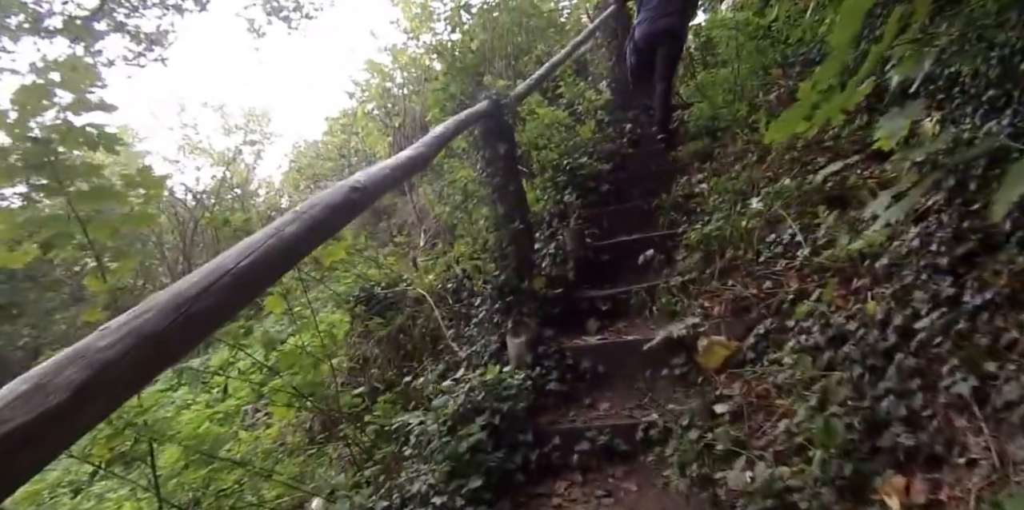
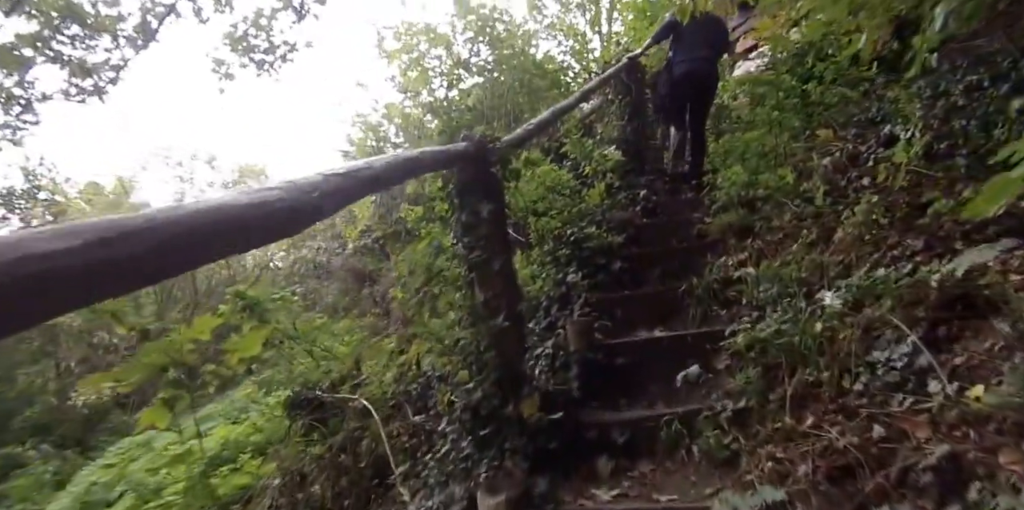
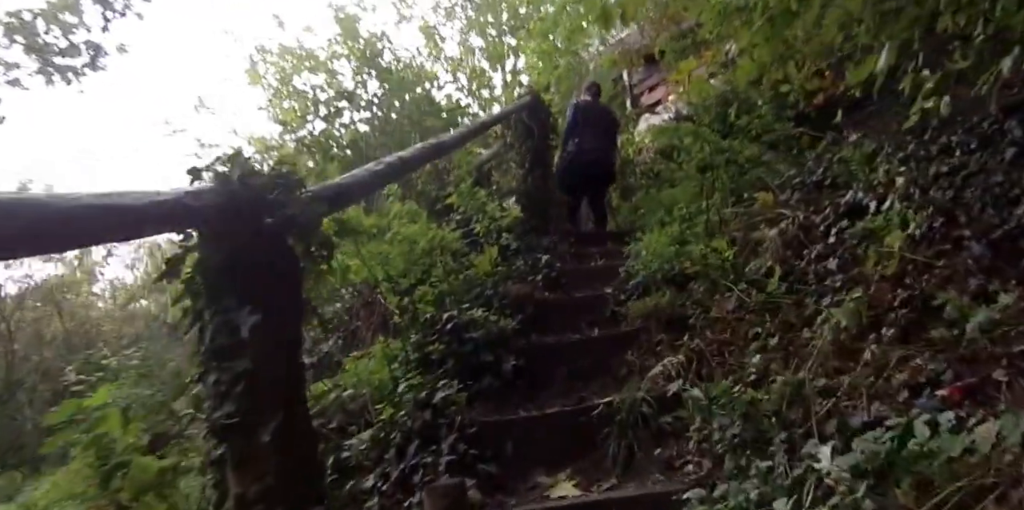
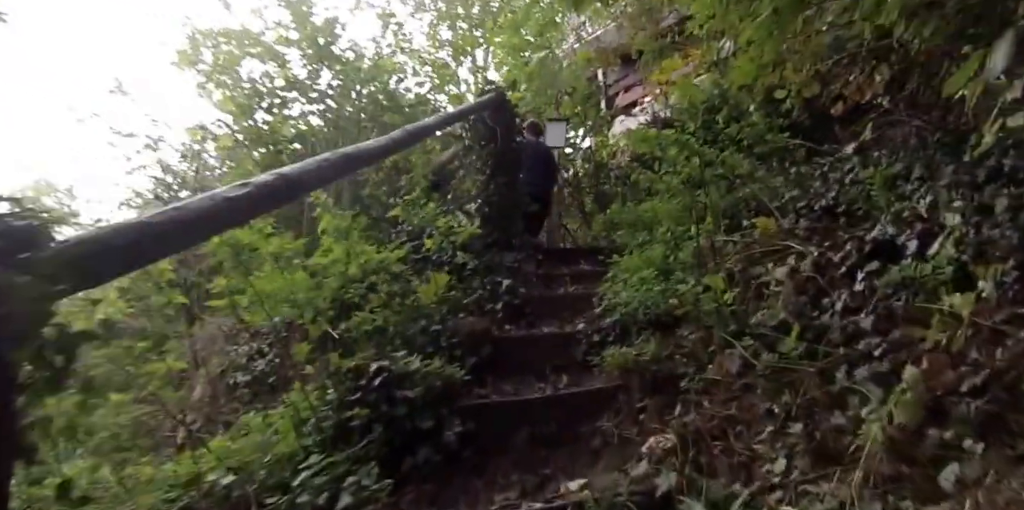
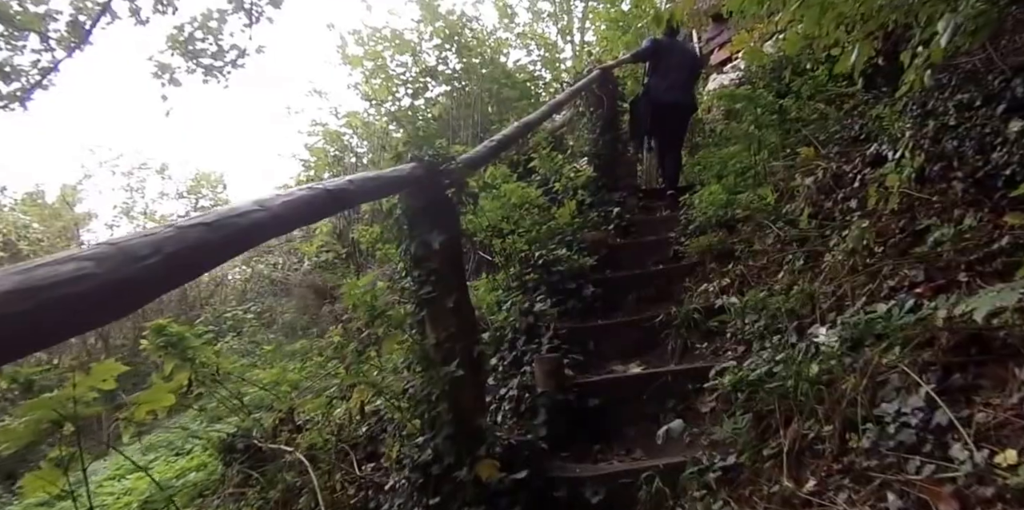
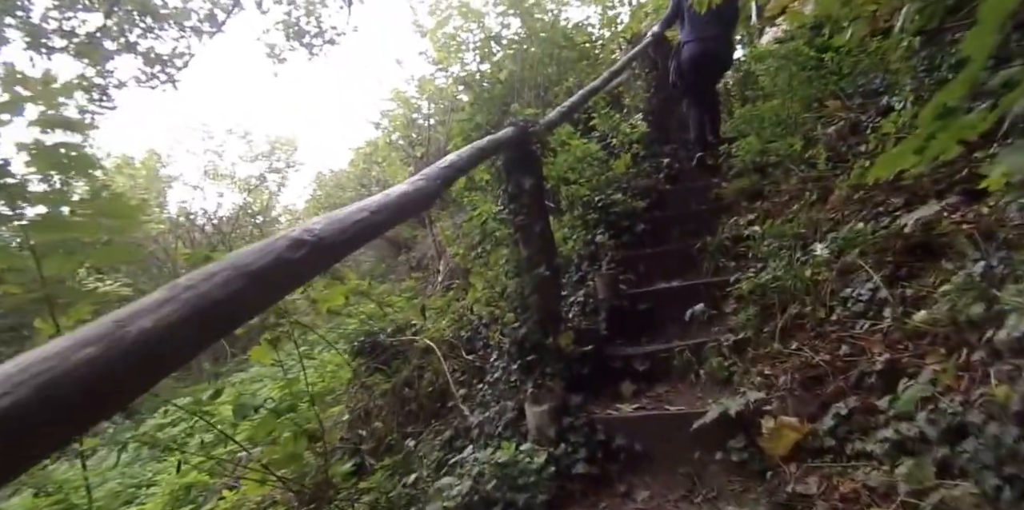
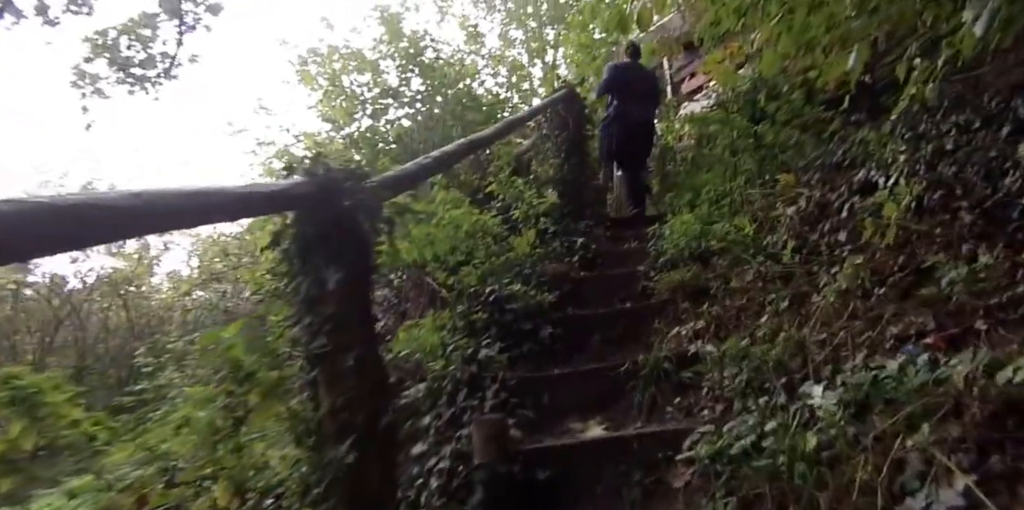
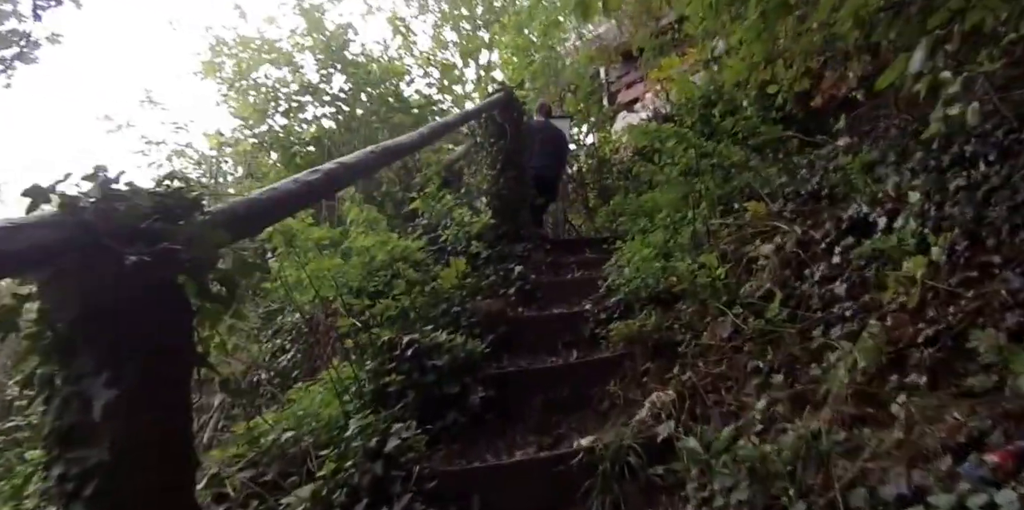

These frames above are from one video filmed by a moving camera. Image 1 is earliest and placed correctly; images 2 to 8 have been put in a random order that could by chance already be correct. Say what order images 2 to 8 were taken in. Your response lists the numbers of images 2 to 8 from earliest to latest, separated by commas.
6, 2, 5, 7, 3, 8, 4
